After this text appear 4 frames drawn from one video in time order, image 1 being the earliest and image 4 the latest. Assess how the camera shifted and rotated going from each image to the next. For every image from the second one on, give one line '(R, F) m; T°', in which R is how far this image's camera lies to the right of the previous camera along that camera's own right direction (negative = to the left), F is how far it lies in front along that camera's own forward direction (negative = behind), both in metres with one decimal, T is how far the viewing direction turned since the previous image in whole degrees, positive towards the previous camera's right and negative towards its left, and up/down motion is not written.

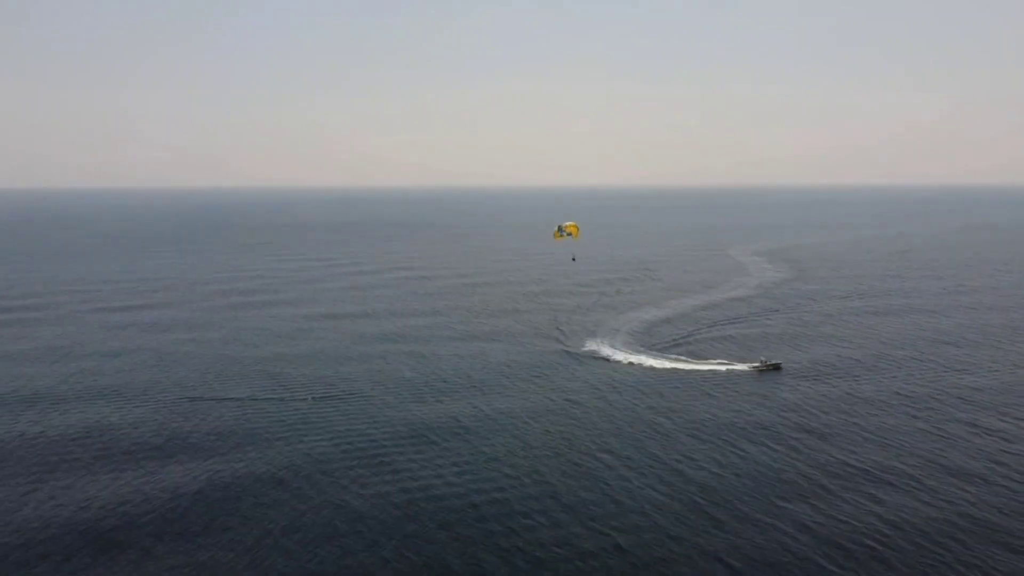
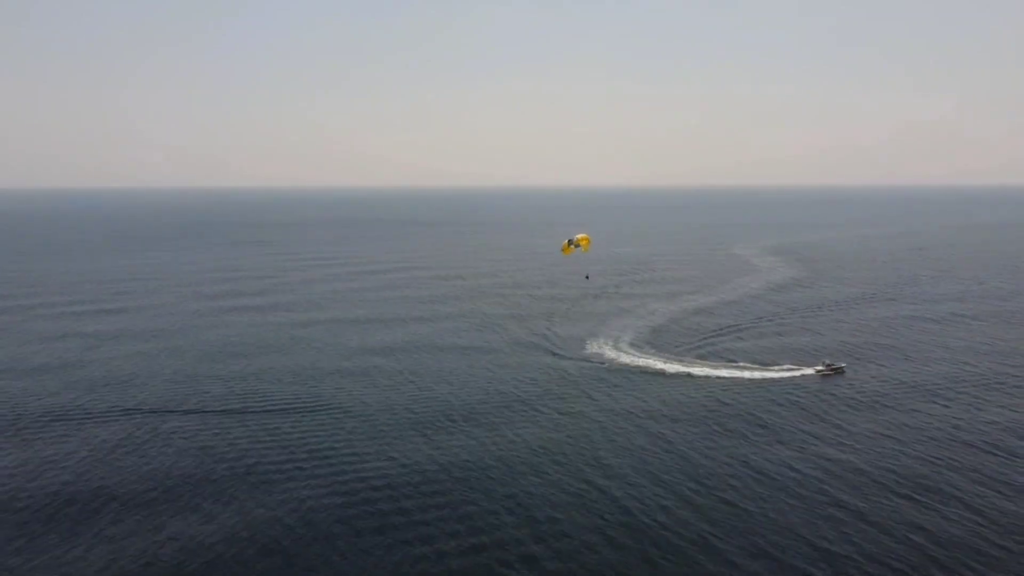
(-7.0, -8.8) m; 0°
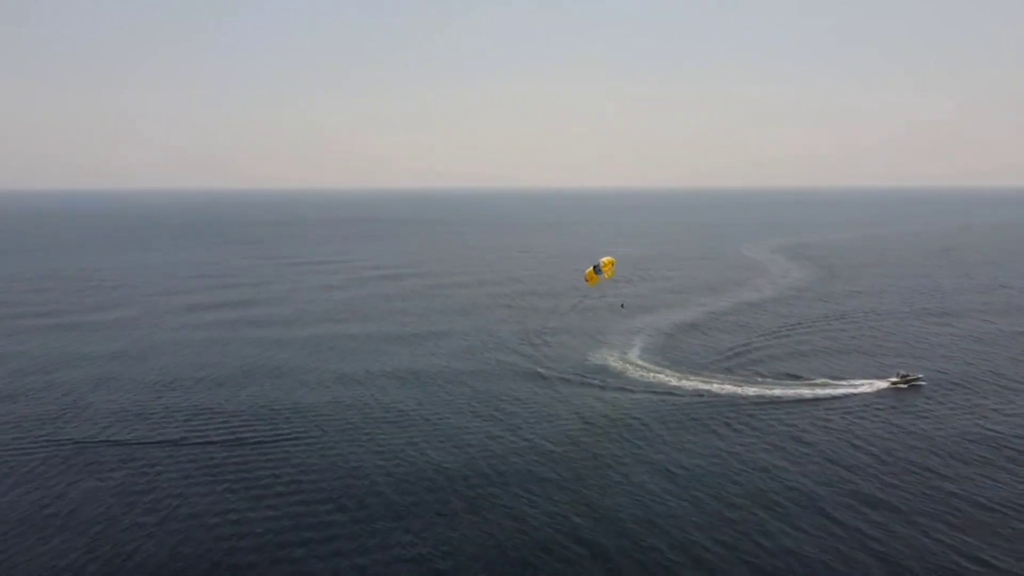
(+0.1, +5.2) m; 0°
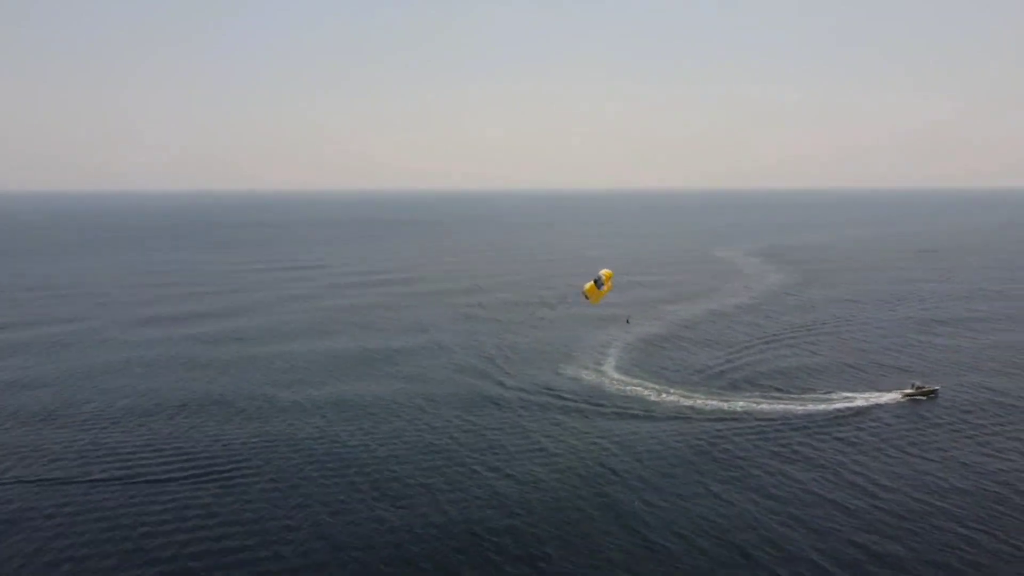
(+2.4, +2.0) m; 0°
